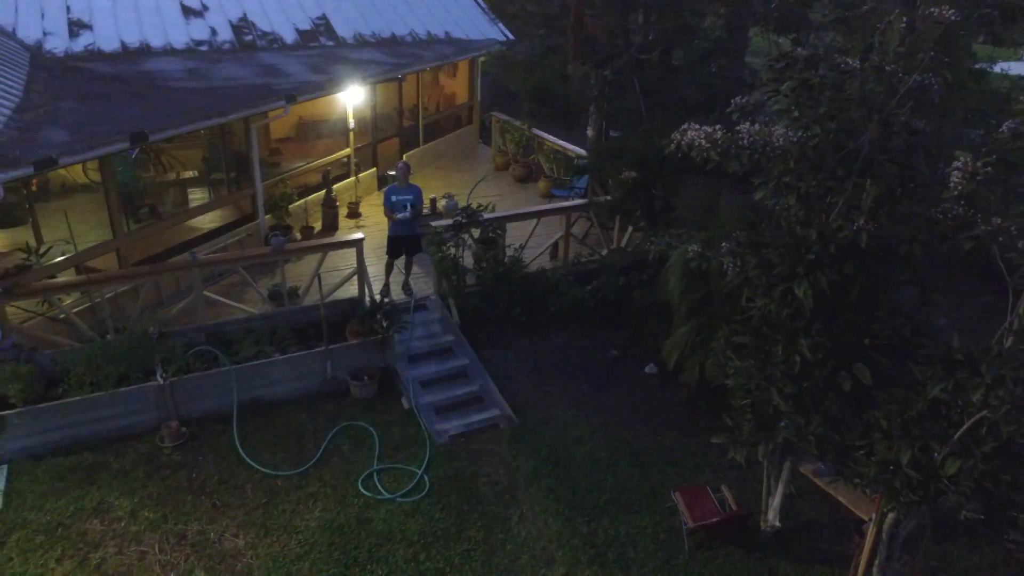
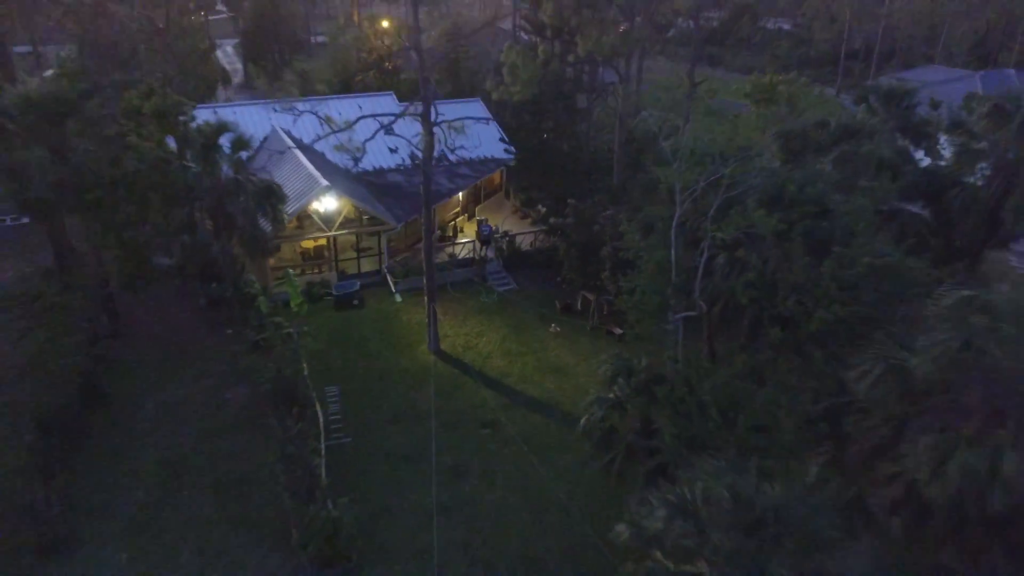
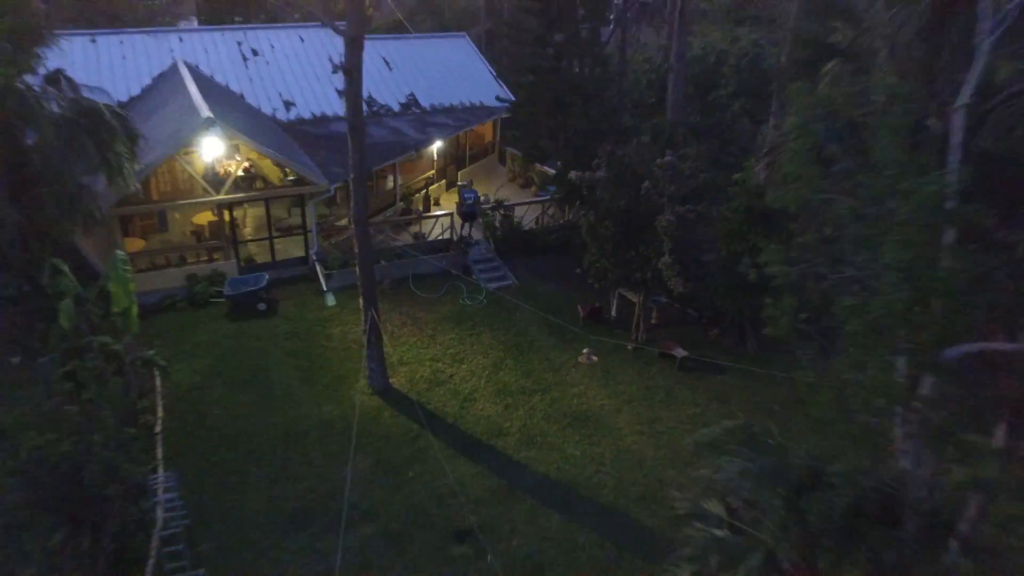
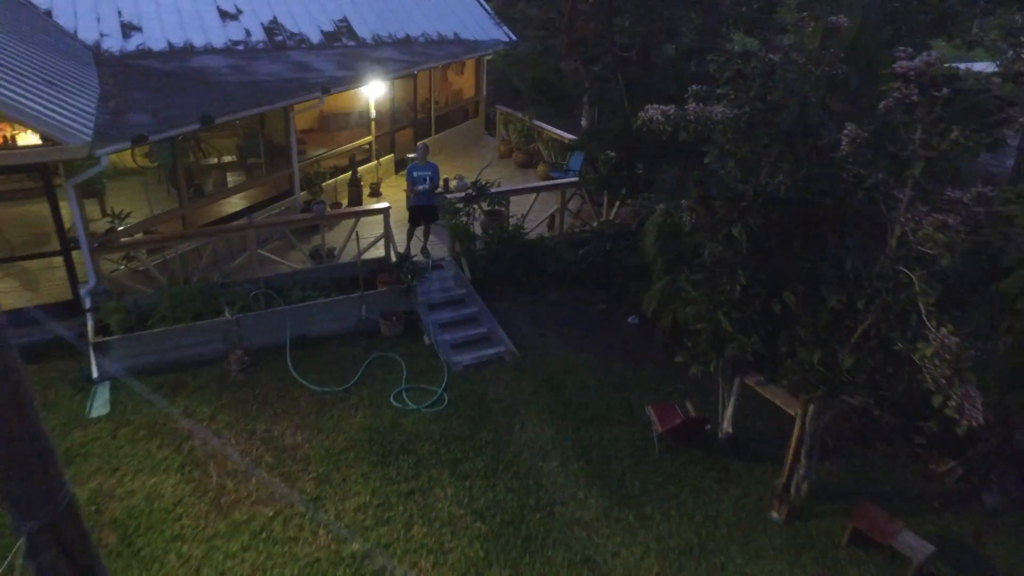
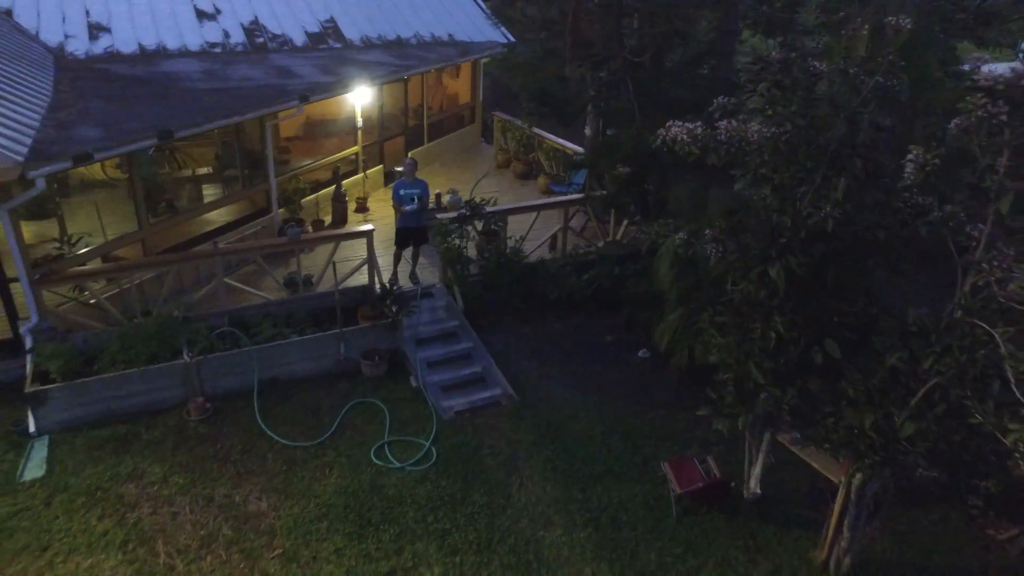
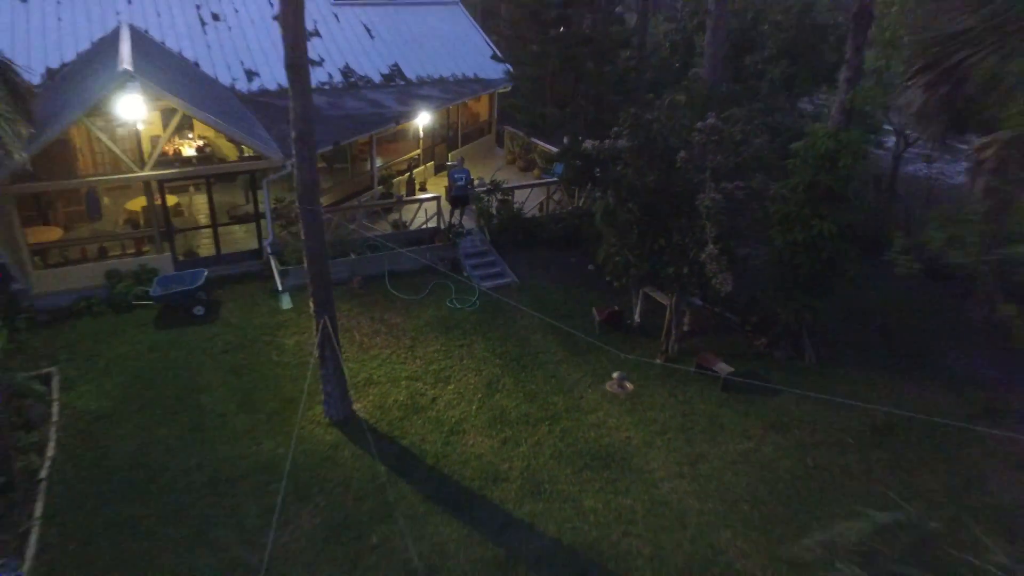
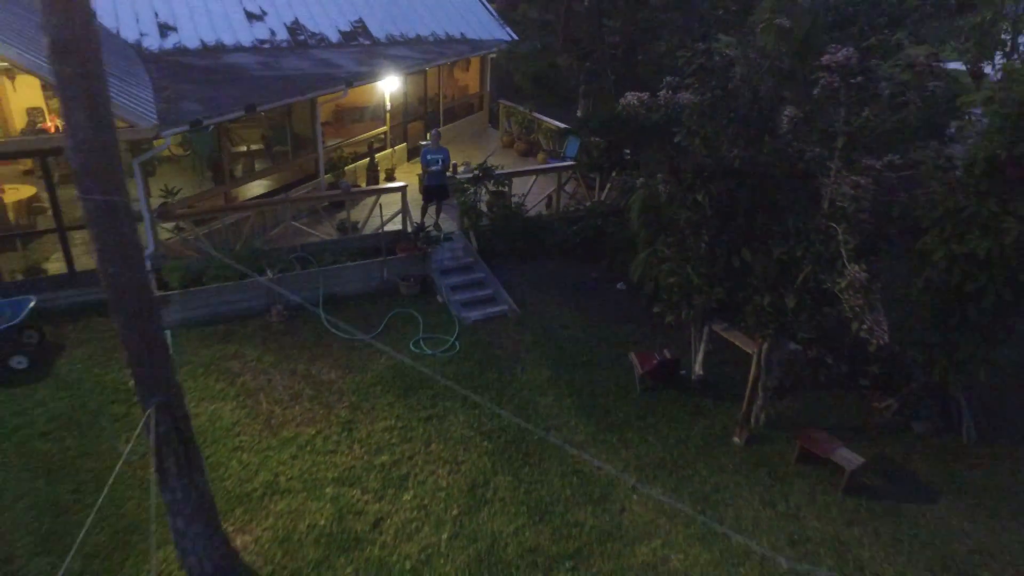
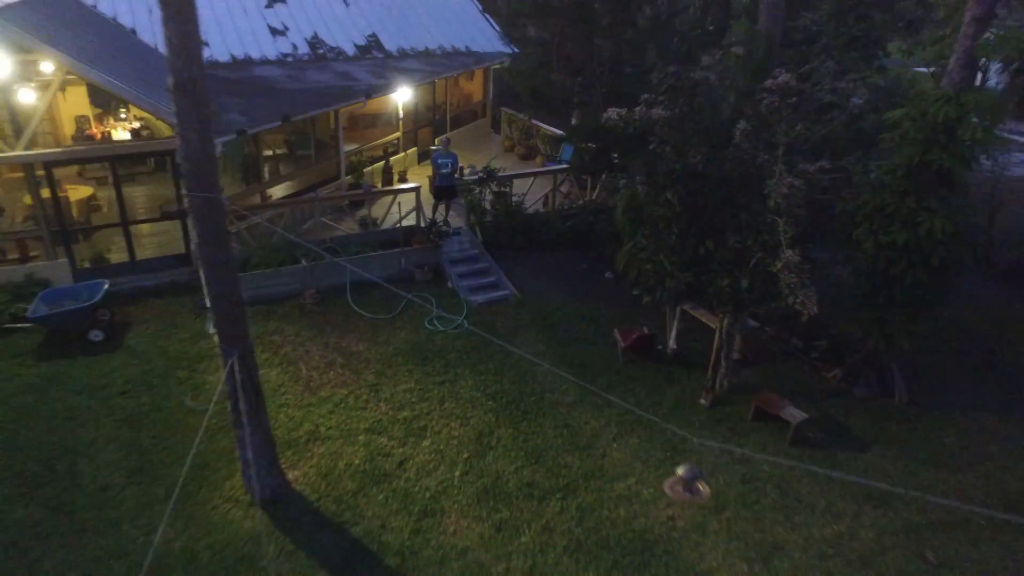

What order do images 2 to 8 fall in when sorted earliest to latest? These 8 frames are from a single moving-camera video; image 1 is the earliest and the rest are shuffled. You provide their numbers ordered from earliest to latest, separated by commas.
5, 4, 7, 8, 6, 3, 2
